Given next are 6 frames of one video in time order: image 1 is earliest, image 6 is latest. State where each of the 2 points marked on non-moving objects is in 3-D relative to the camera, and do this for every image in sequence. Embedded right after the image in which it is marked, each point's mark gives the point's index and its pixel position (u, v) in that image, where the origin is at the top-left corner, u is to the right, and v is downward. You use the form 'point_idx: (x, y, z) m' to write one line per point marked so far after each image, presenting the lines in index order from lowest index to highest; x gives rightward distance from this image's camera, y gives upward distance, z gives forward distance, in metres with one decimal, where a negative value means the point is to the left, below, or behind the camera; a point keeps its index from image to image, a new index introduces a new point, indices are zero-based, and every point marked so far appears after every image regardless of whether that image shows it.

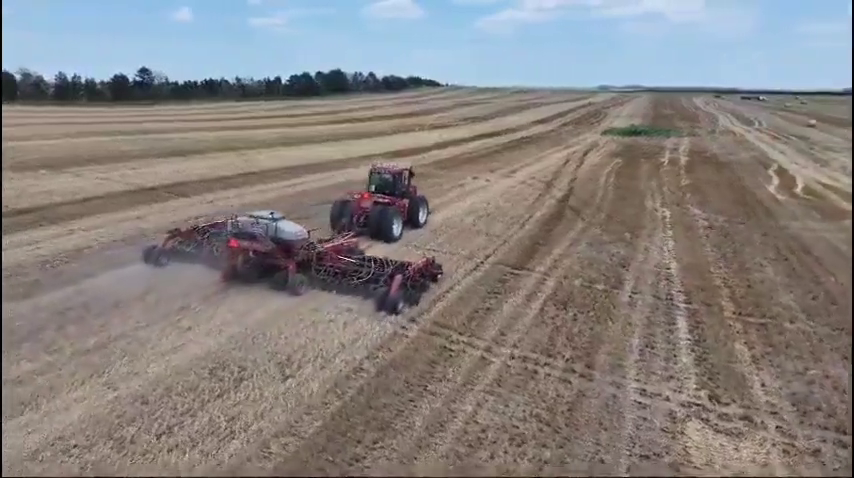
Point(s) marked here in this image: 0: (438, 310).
0: (+0.2, -1.3, +10.4) m
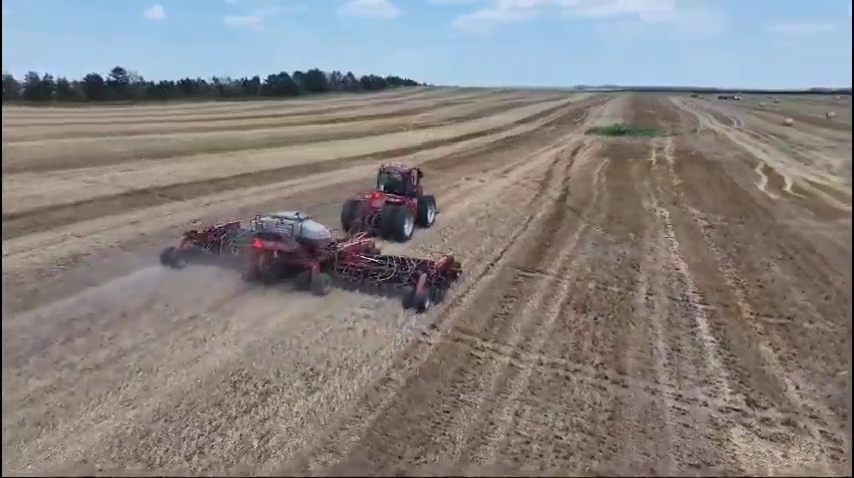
0: (+0.5, -1.3, +10.1) m
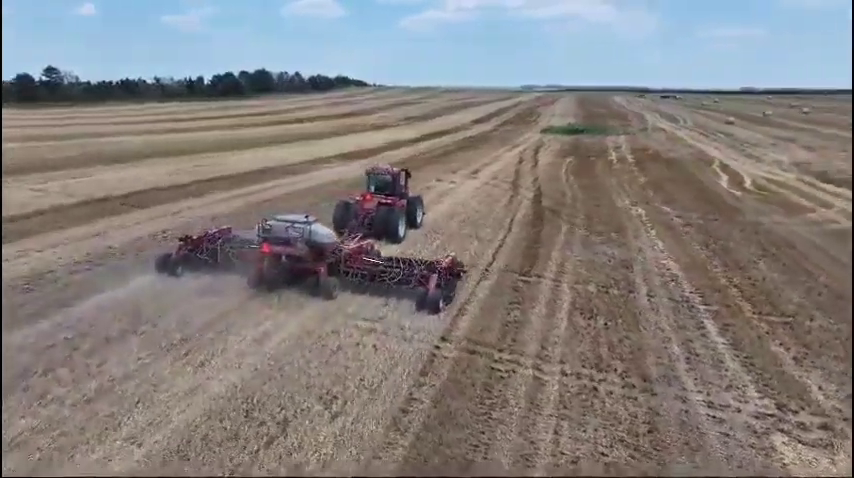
0: (+0.7, -1.4, +9.7) m
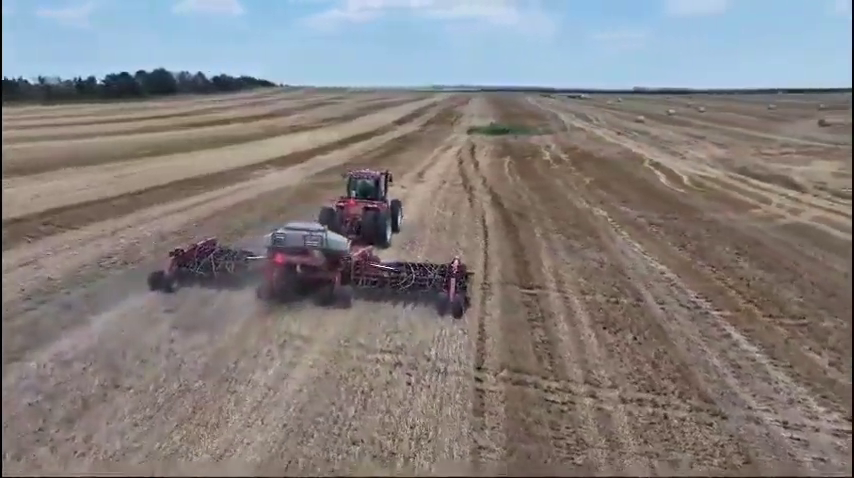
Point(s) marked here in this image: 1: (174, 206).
0: (+1.1, -1.7, +8.9) m
1: (-8.0, +1.0, +18.5) m
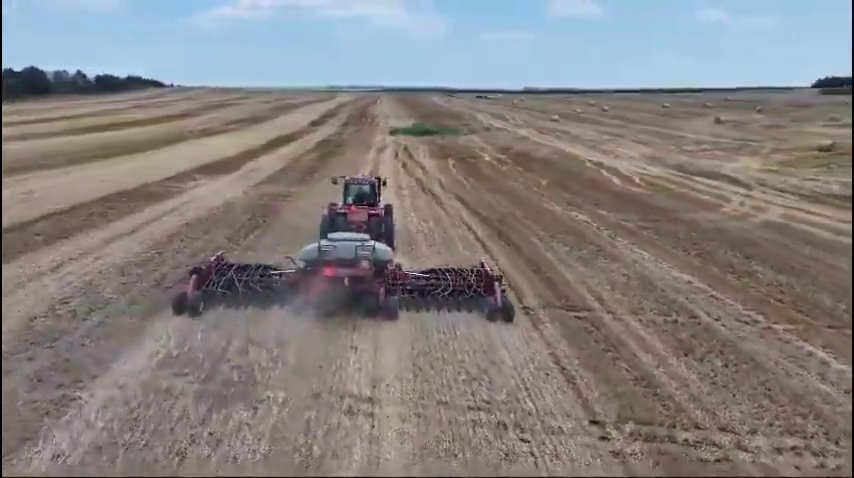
0: (+2.3, -2.0, +7.6) m
1: (-8.4, +0.3, +15.6) m
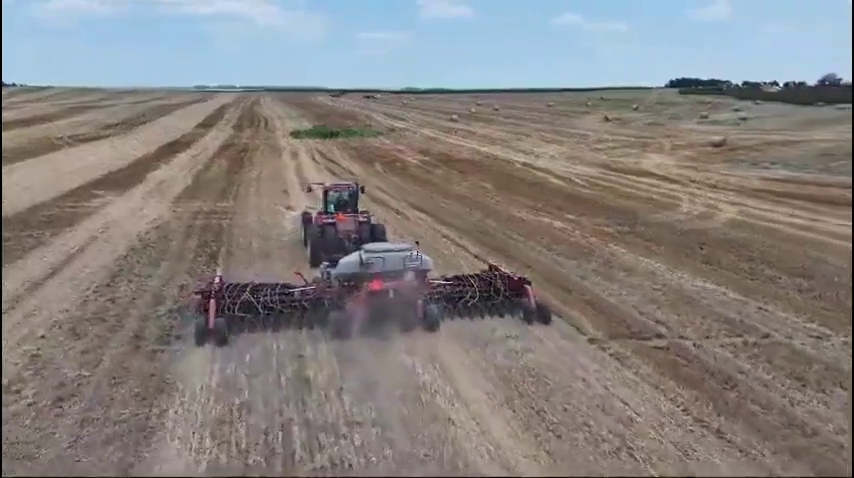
0: (+3.8, -2.4, +6.4) m
1: (-8.3, -0.6, +12.2) m
